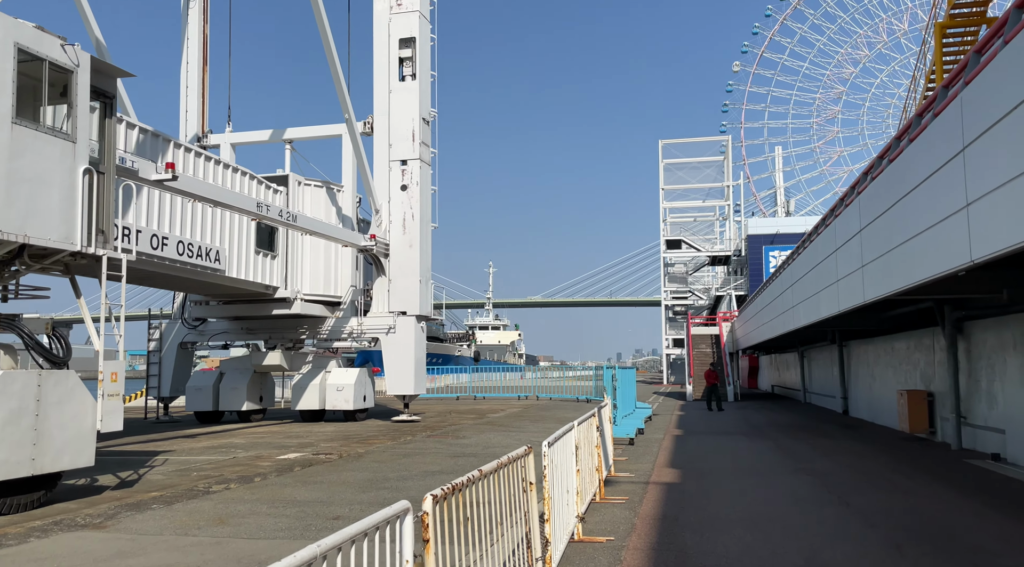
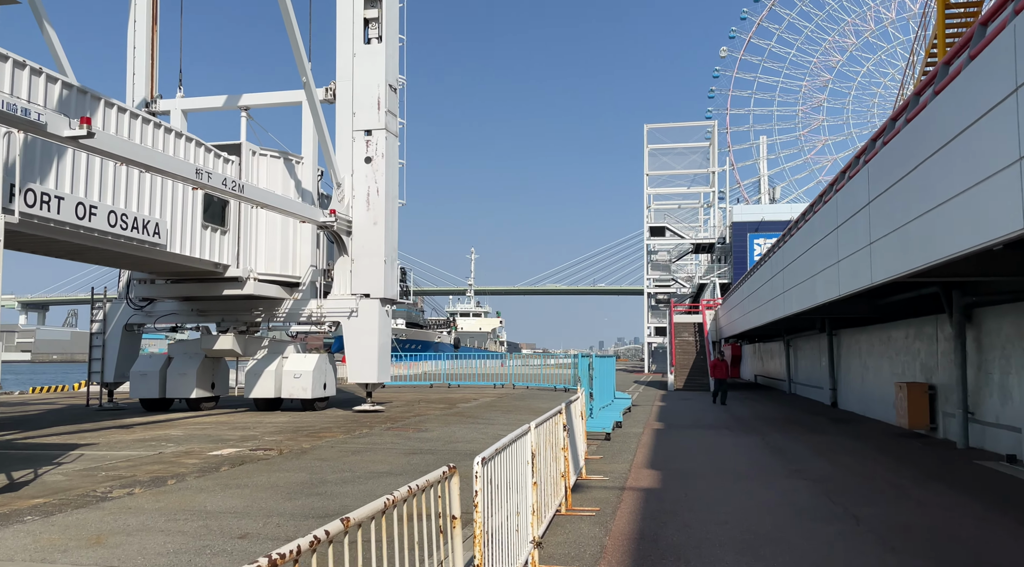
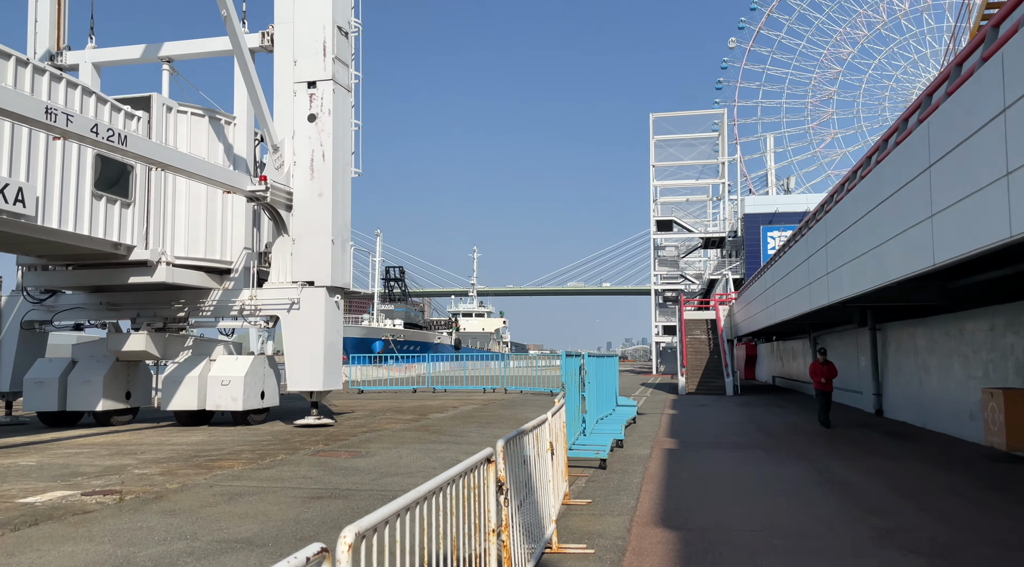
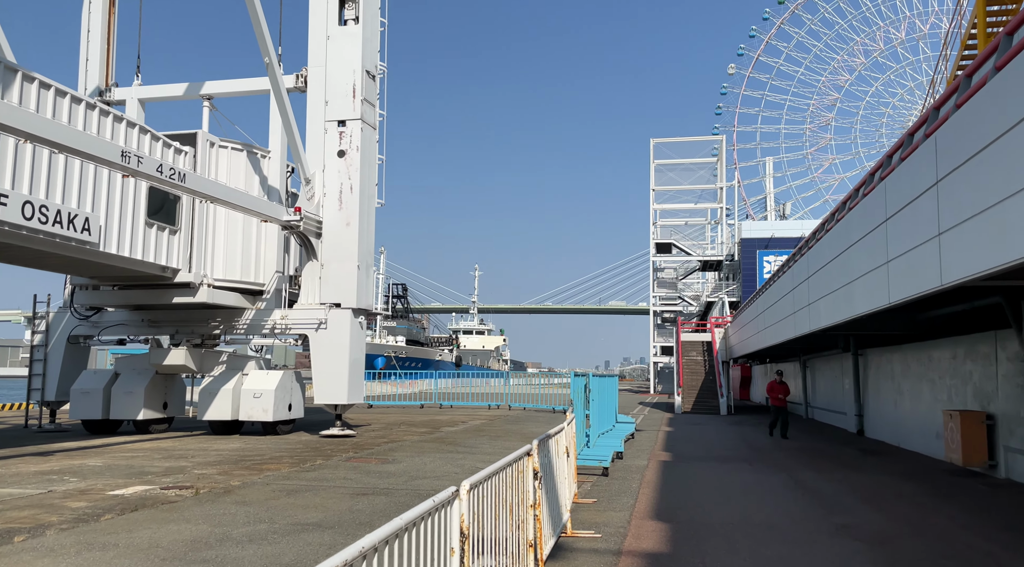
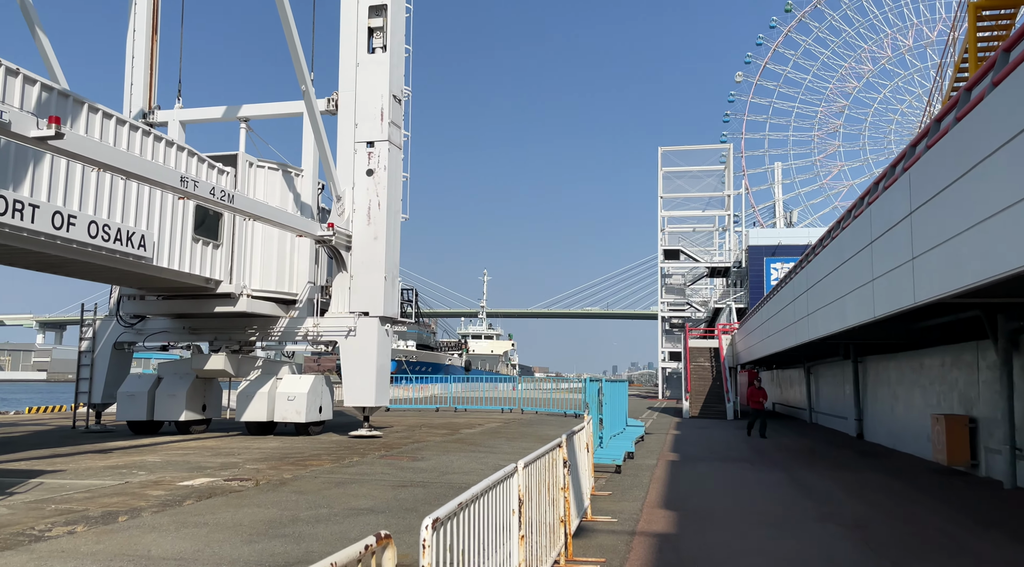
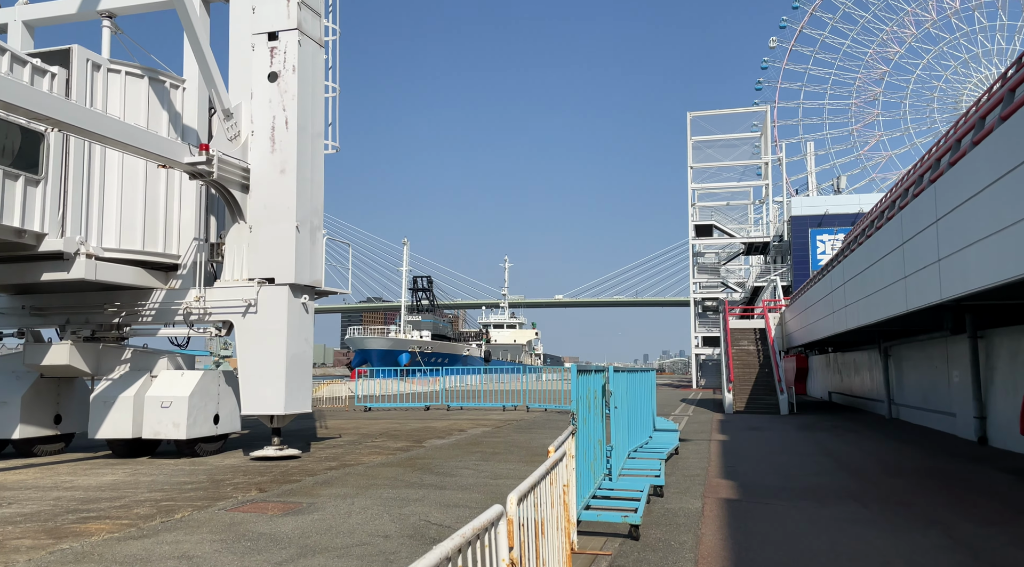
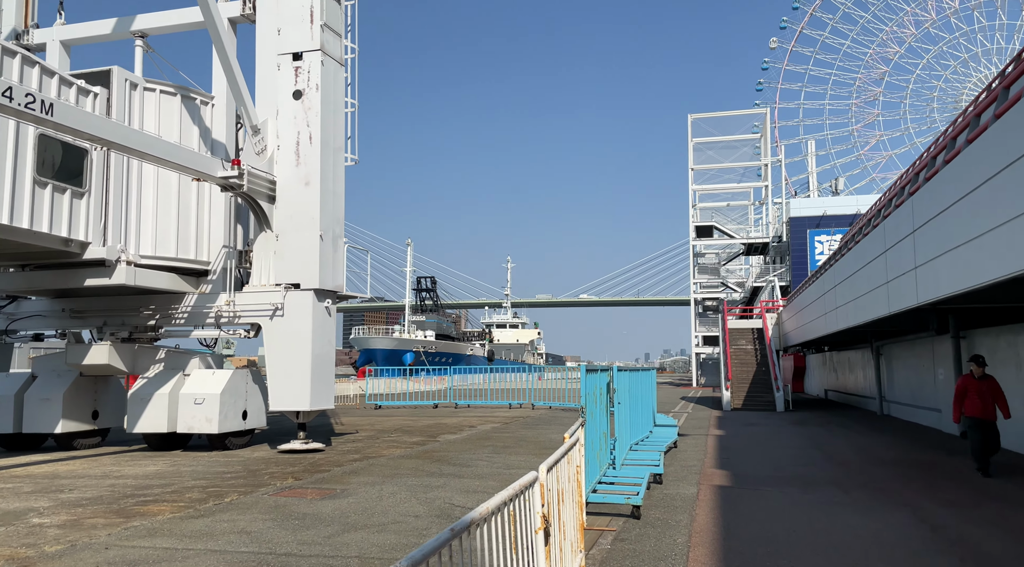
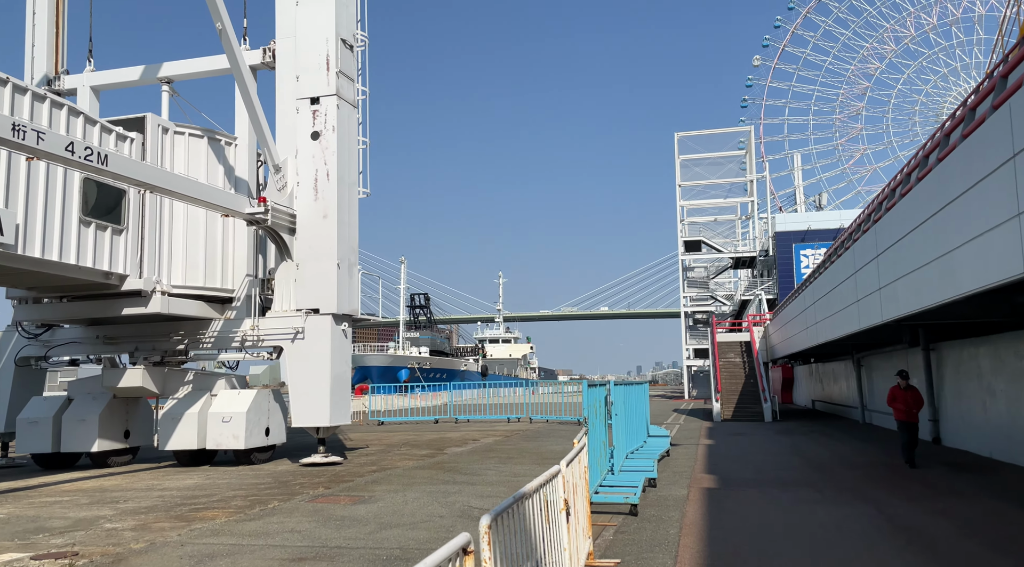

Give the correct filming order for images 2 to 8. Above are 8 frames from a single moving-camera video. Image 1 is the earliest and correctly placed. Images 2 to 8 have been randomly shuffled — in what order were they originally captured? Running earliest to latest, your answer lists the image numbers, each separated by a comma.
2, 5, 4, 3, 8, 7, 6
